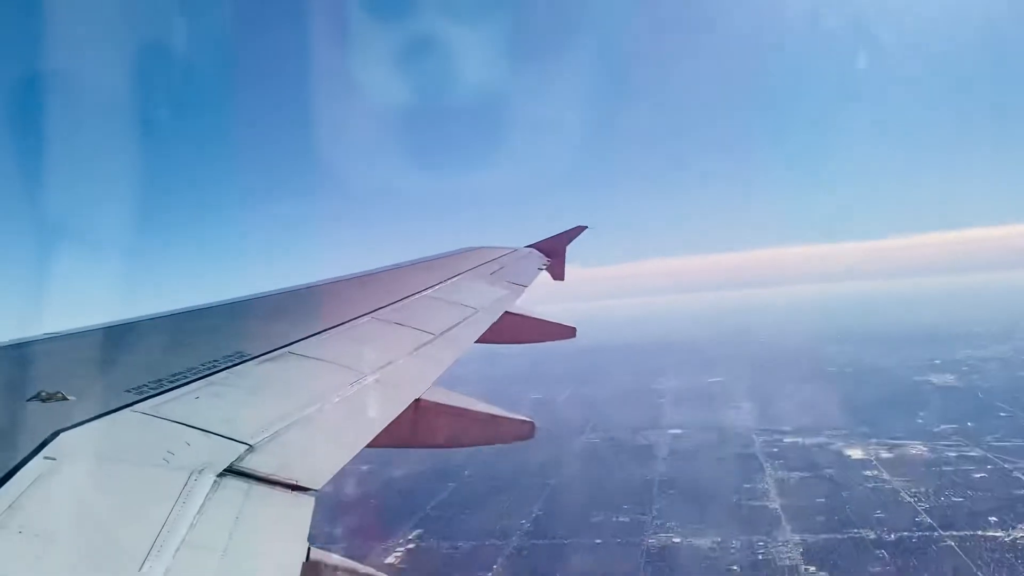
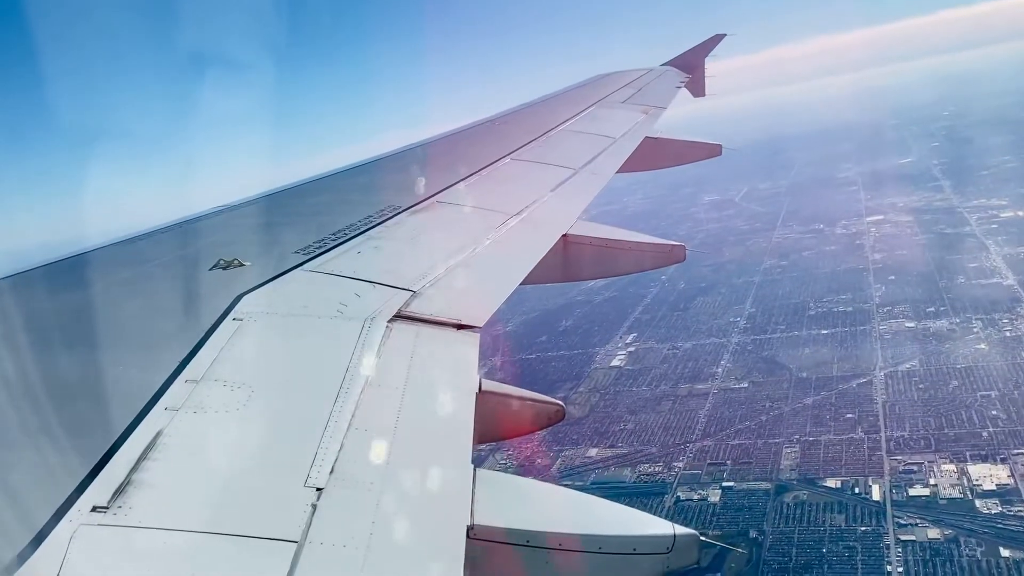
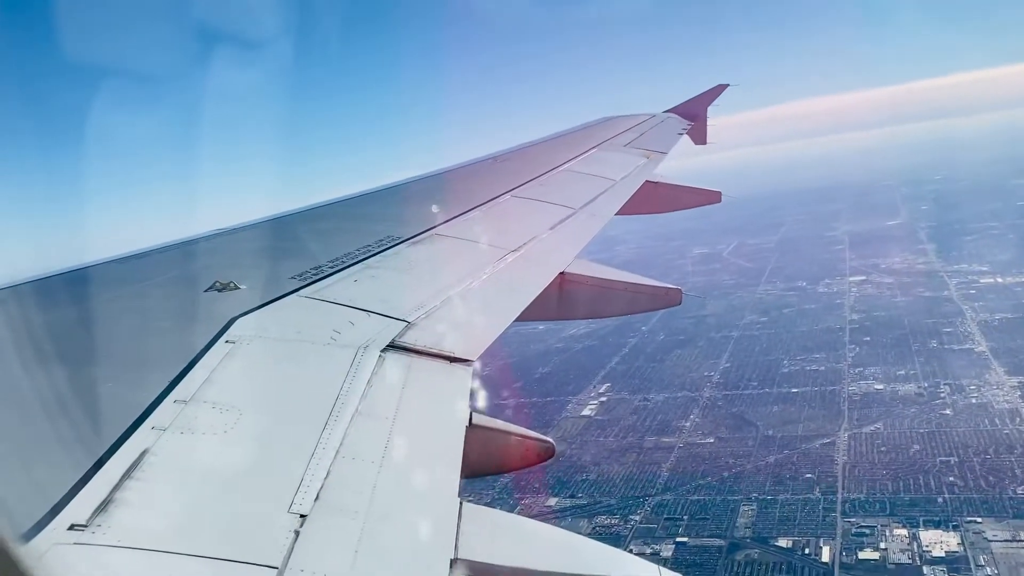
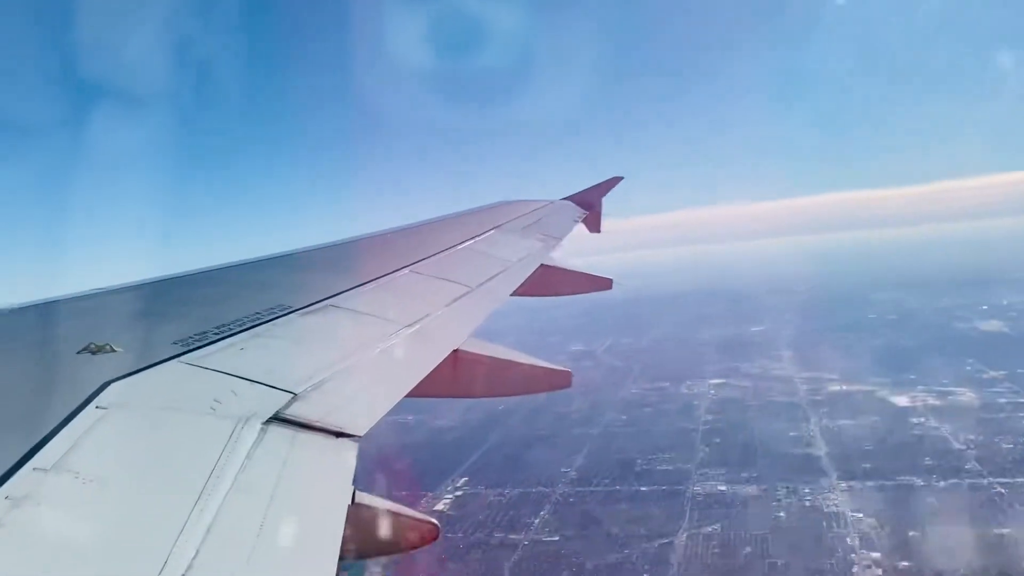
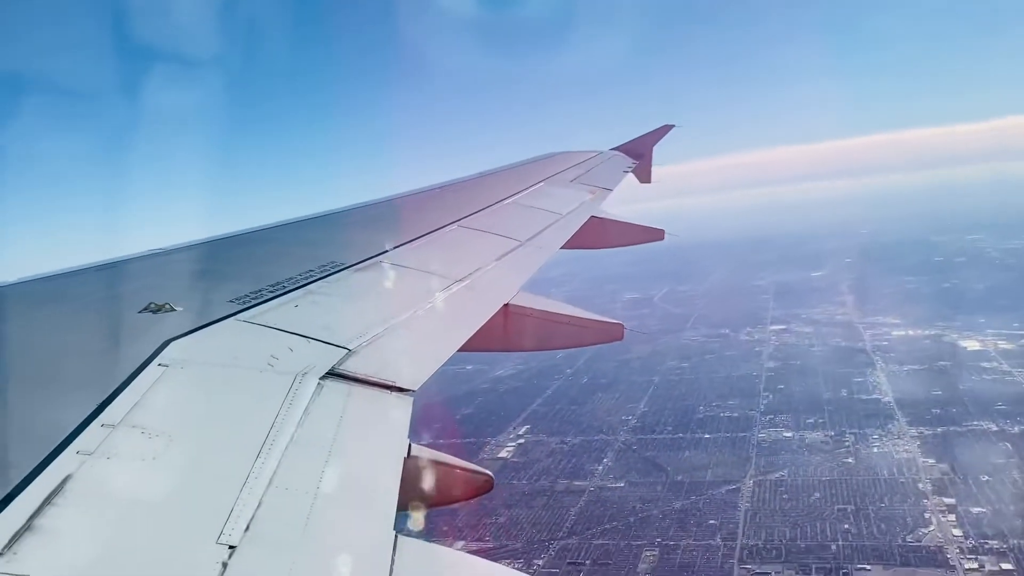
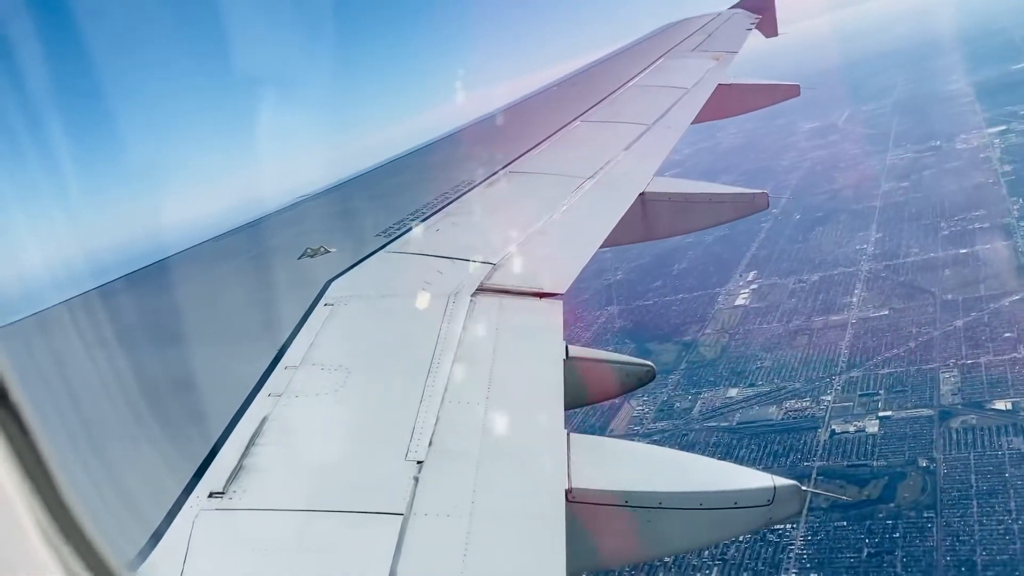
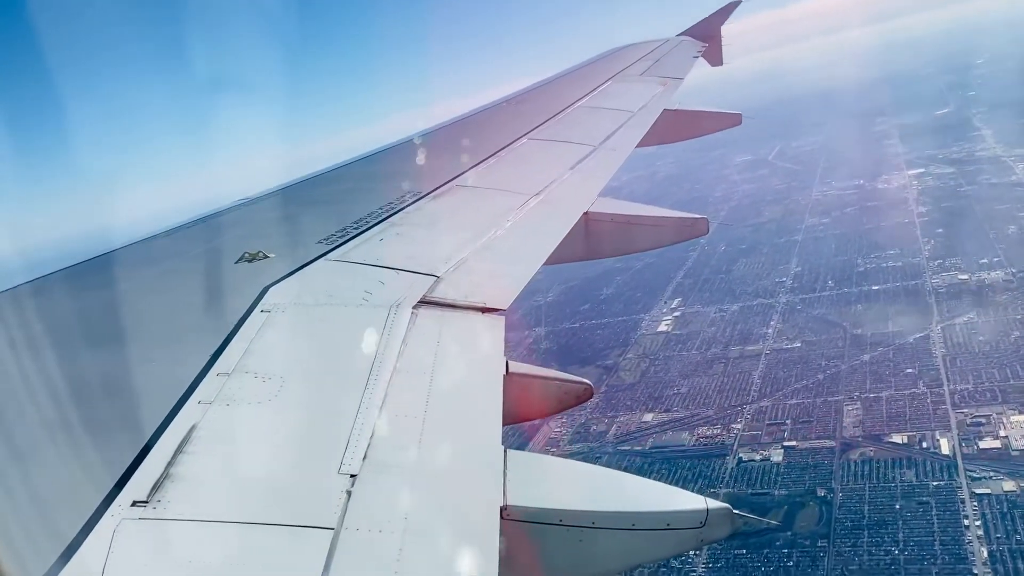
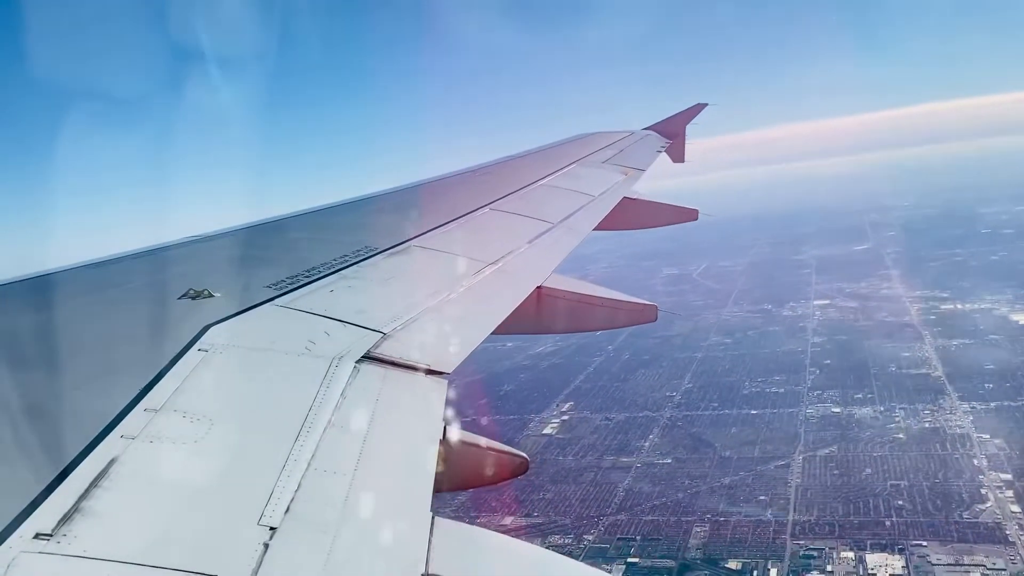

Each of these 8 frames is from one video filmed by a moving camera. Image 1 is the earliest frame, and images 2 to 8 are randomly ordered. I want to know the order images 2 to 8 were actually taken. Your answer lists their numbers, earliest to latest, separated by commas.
4, 5, 8, 3, 2, 7, 6
